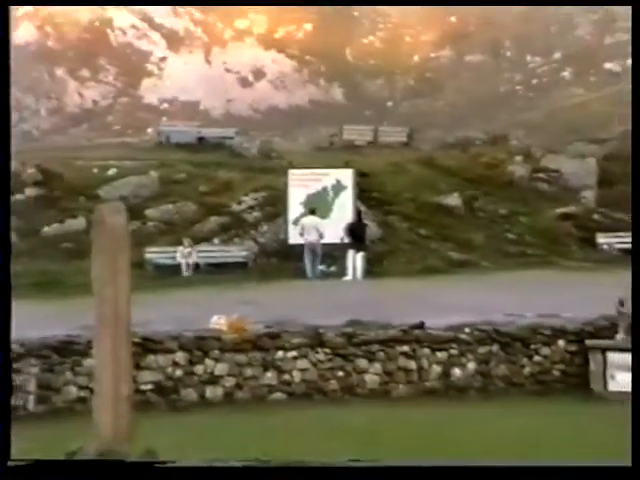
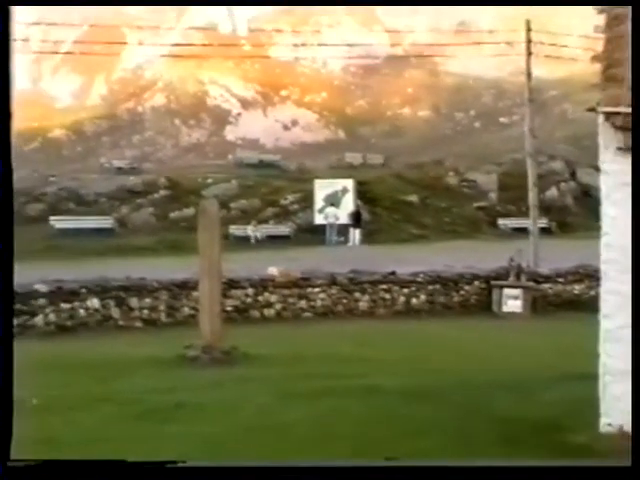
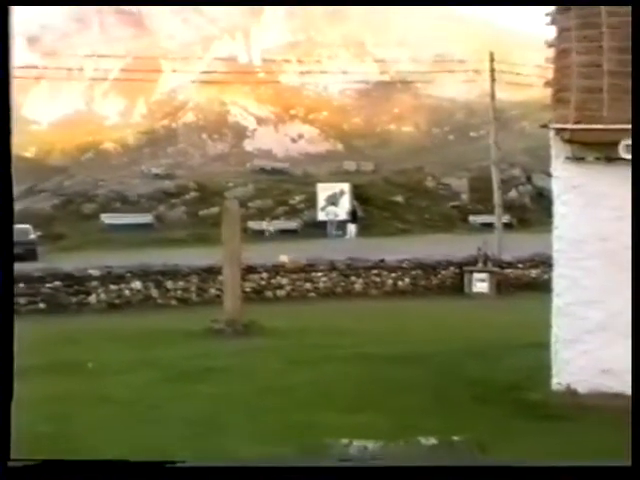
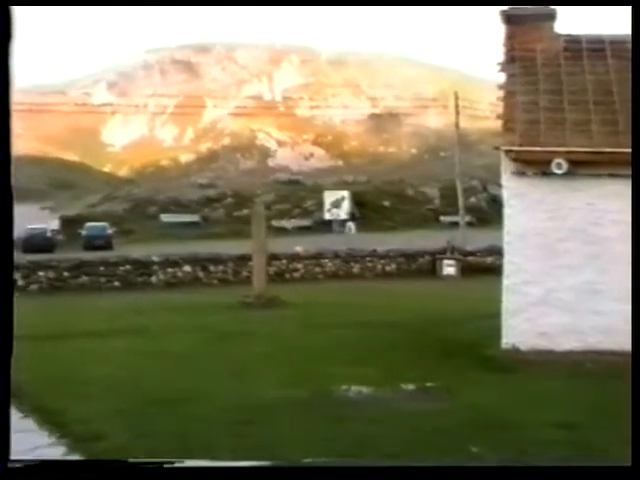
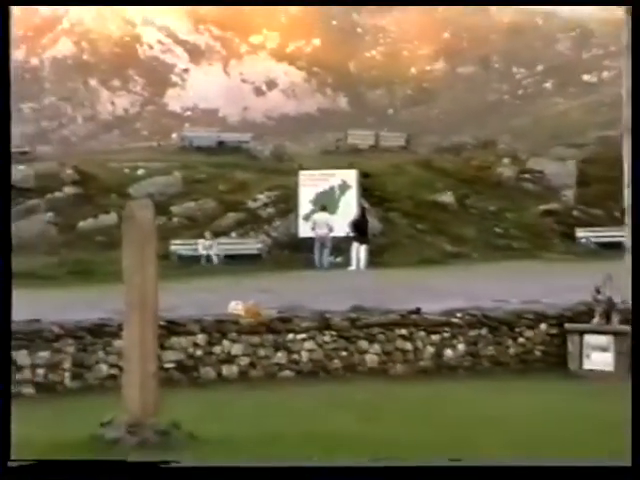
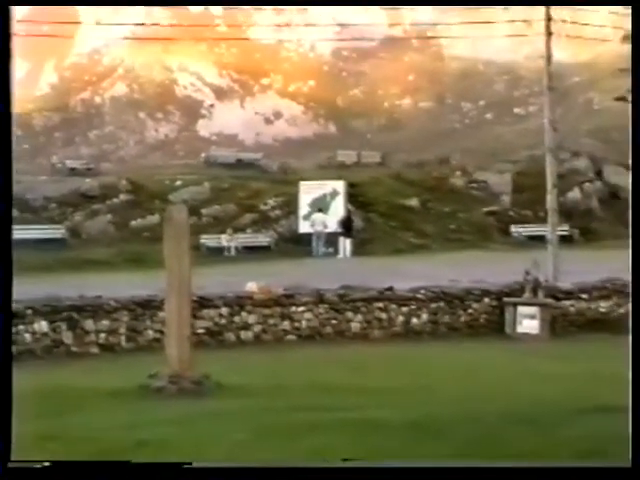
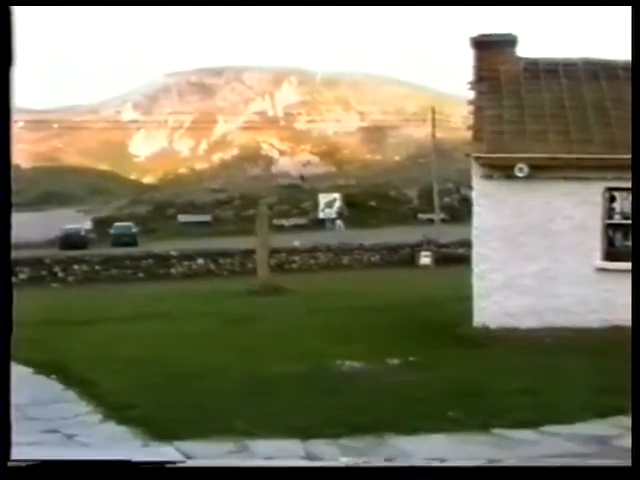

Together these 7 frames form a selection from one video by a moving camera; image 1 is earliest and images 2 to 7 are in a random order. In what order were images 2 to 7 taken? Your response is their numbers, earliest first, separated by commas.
5, 6, 2, 3, 4, 7
